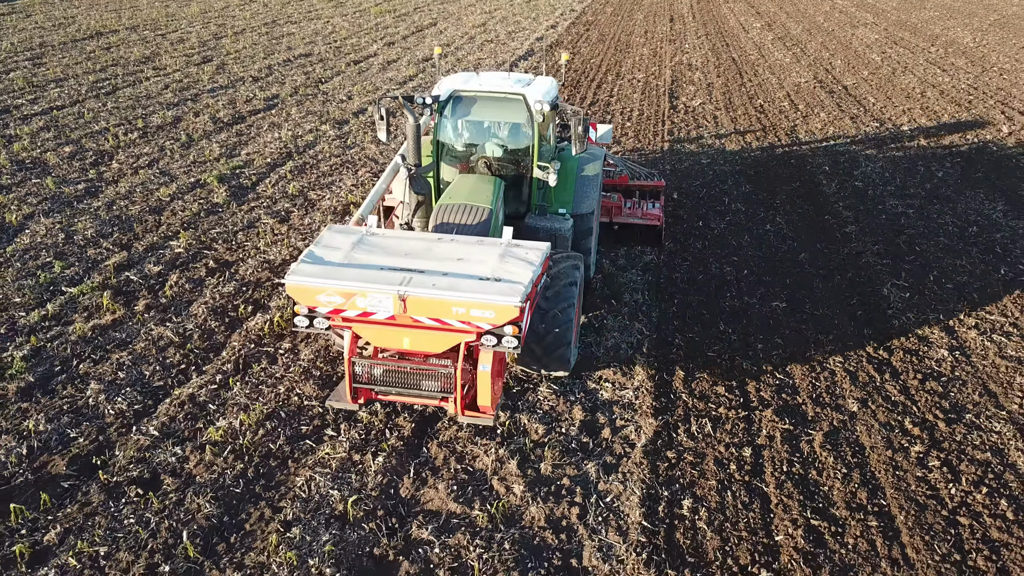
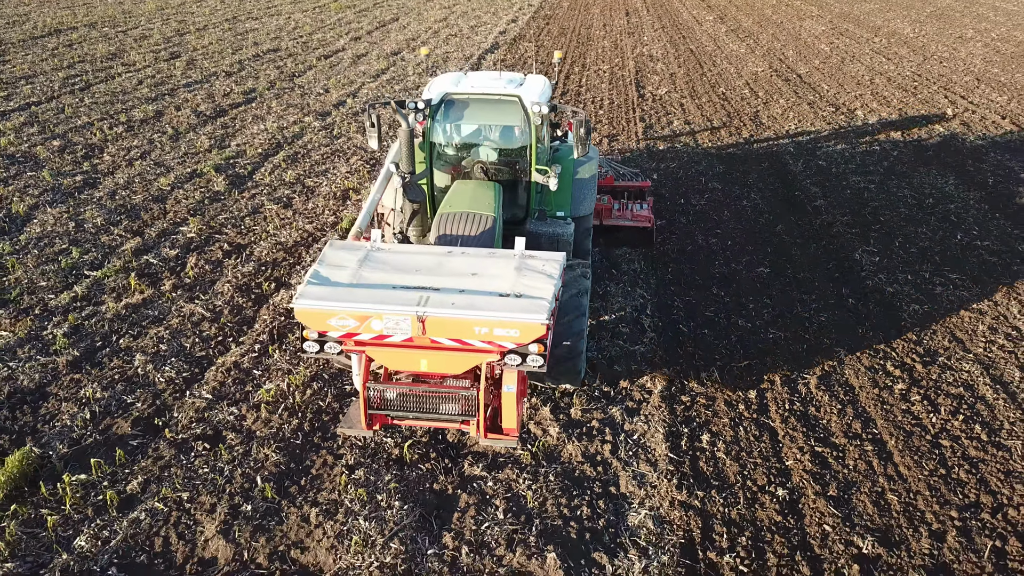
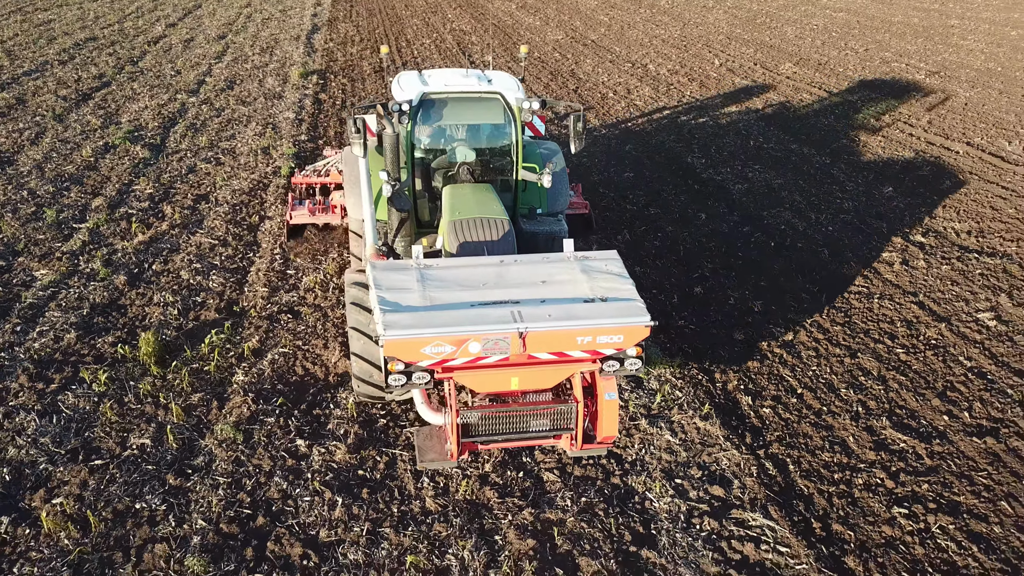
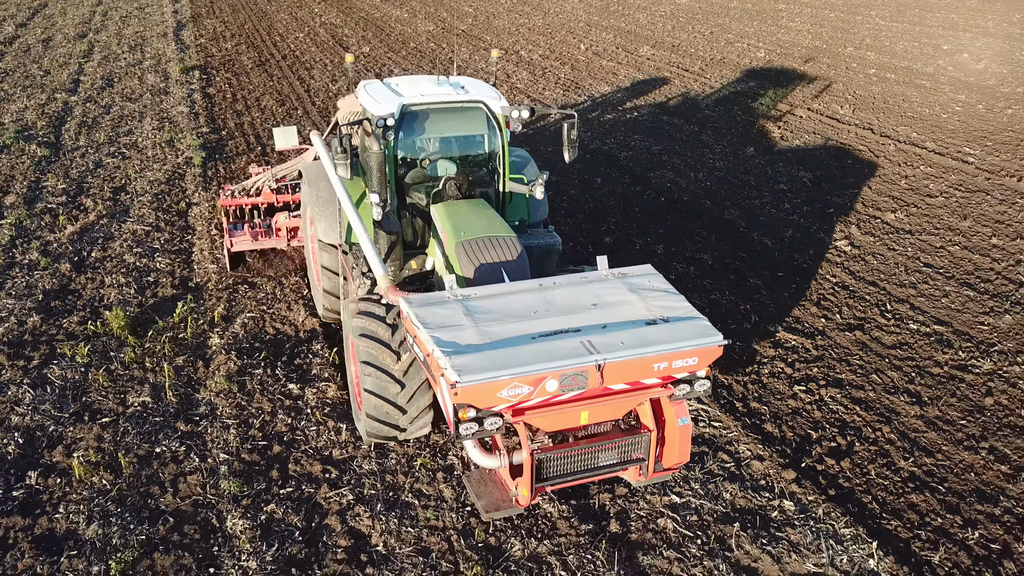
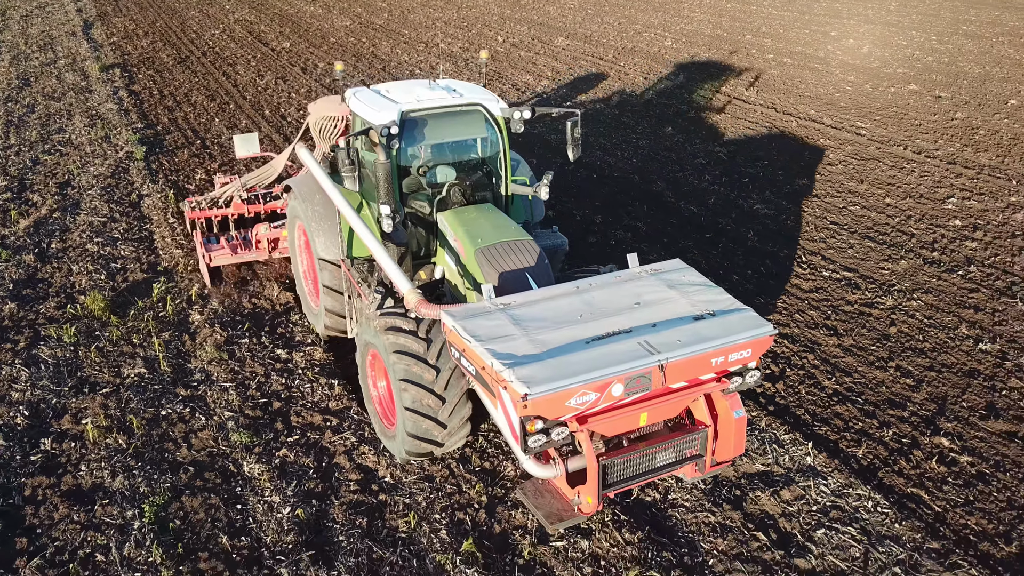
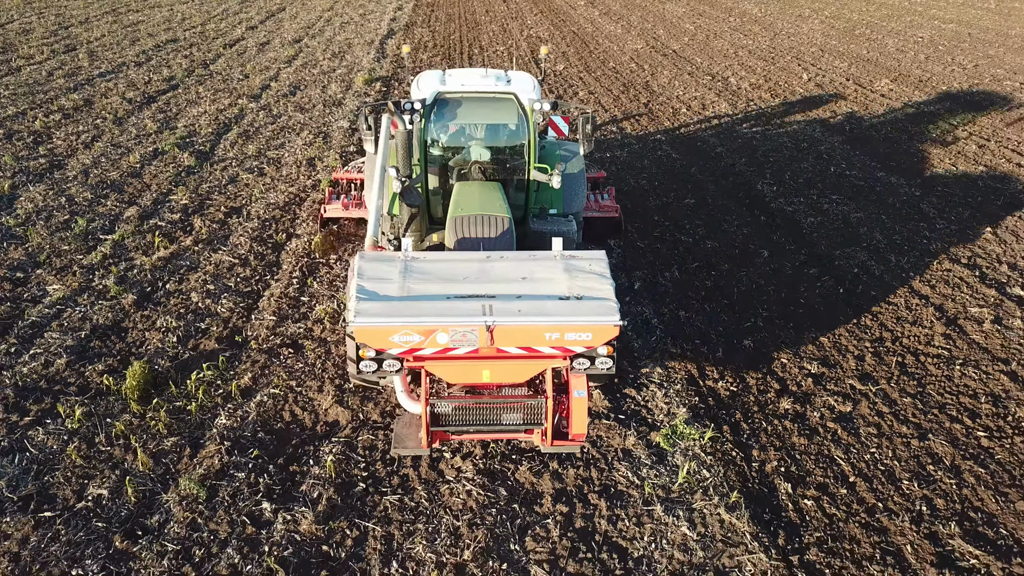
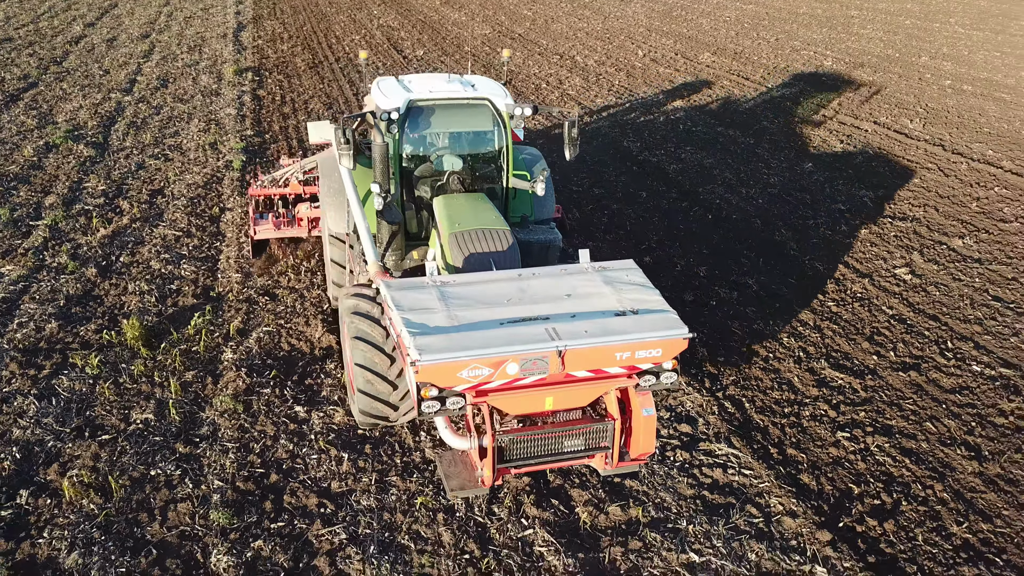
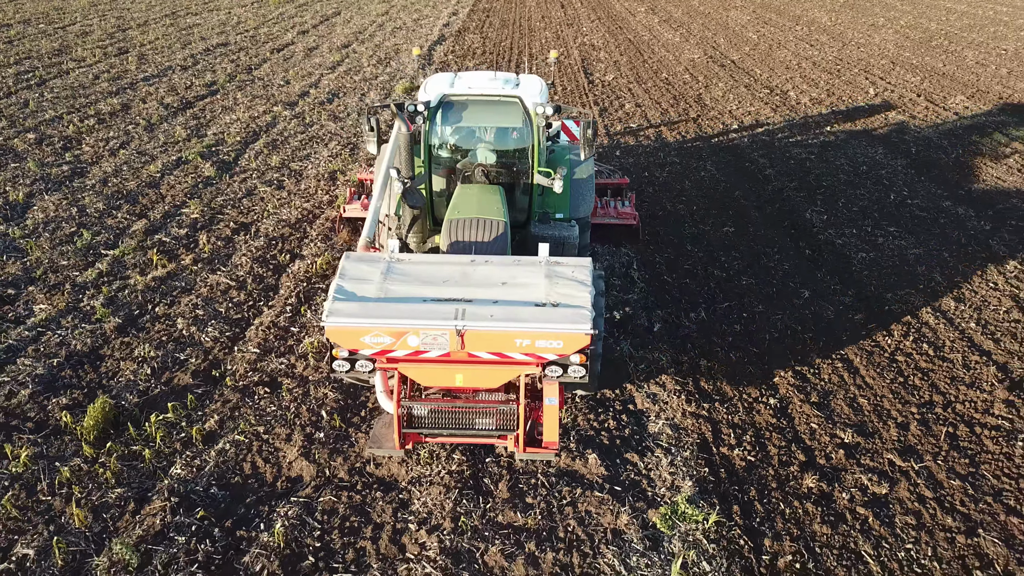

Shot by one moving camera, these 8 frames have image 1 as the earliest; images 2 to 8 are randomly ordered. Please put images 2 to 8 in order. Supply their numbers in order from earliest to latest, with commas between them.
2, 8, 6, 3, 7, 4, 5
